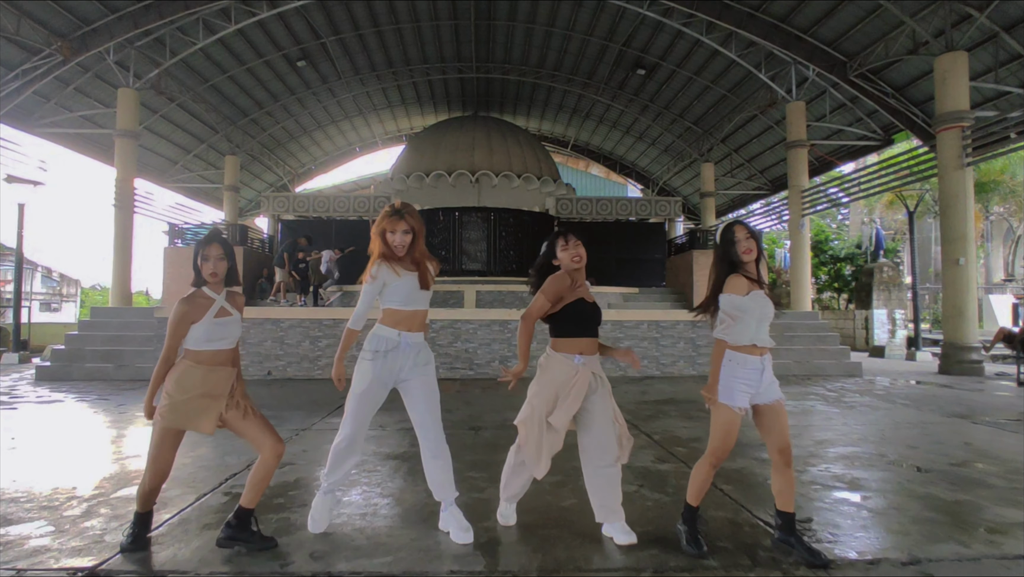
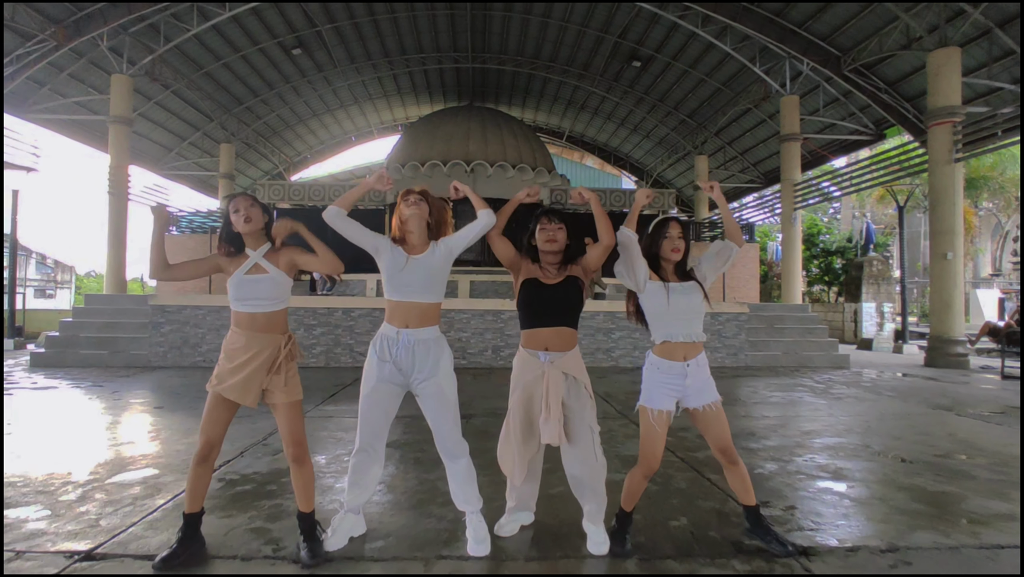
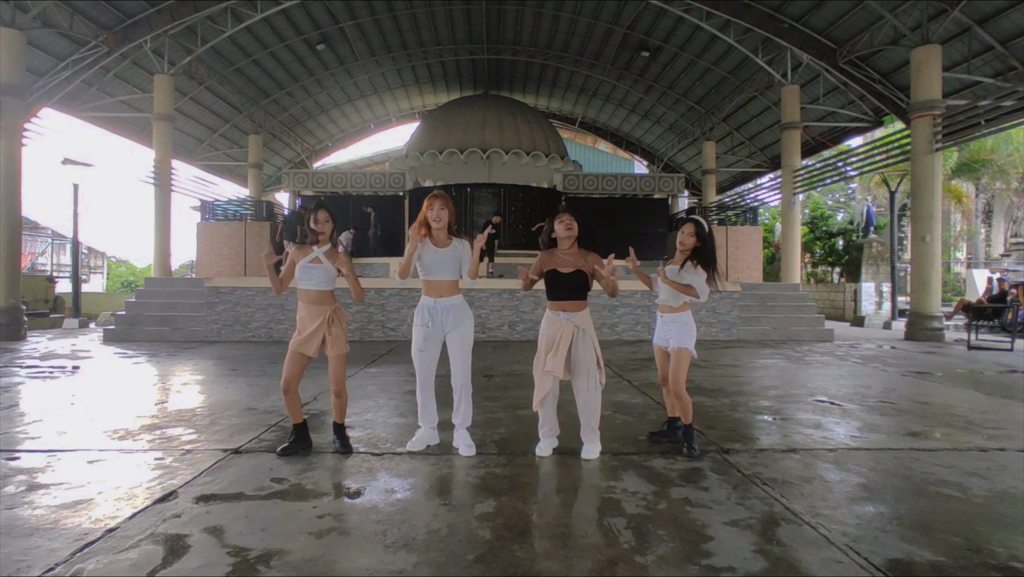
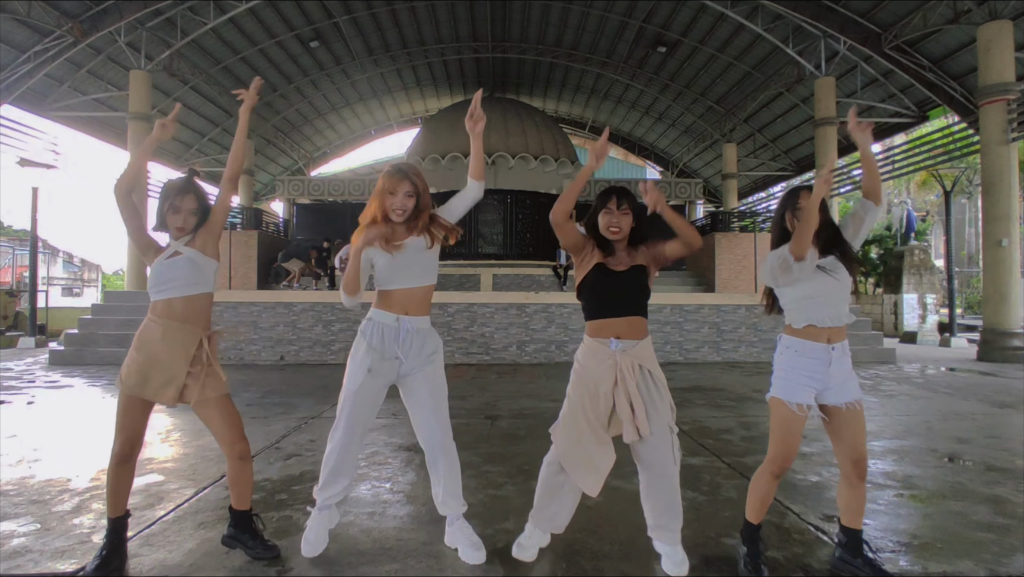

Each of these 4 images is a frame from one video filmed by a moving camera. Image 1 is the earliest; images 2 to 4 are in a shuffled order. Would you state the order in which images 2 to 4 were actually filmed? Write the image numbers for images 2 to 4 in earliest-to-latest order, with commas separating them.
4, 3, 2
